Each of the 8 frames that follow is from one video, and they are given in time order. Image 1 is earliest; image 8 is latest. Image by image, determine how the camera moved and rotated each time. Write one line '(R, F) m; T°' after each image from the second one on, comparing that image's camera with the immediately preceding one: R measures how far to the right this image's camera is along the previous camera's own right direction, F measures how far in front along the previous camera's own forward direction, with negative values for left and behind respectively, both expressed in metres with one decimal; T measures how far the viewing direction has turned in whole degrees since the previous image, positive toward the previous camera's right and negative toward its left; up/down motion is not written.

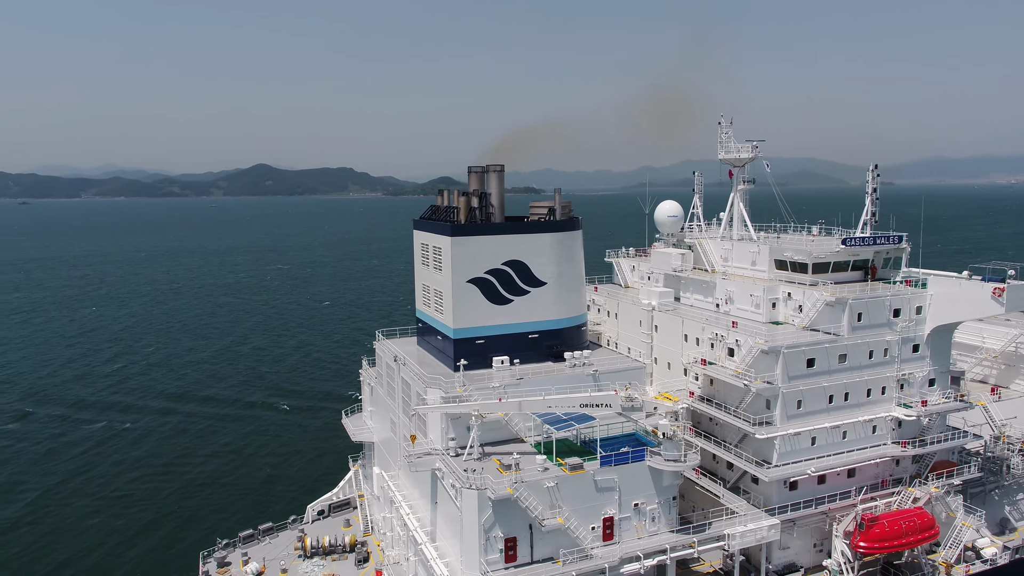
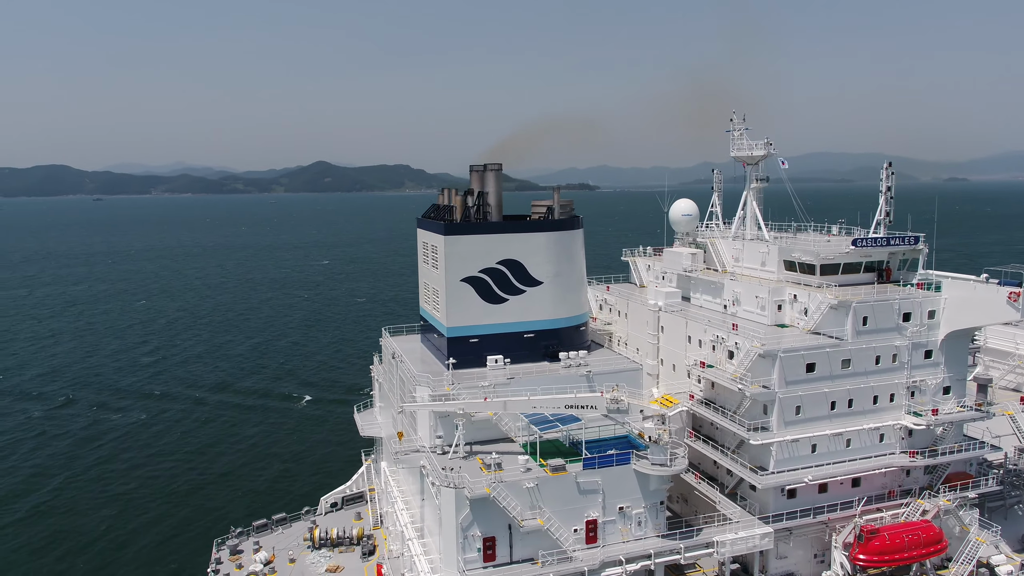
(+2.2, +0.2) m; -4°
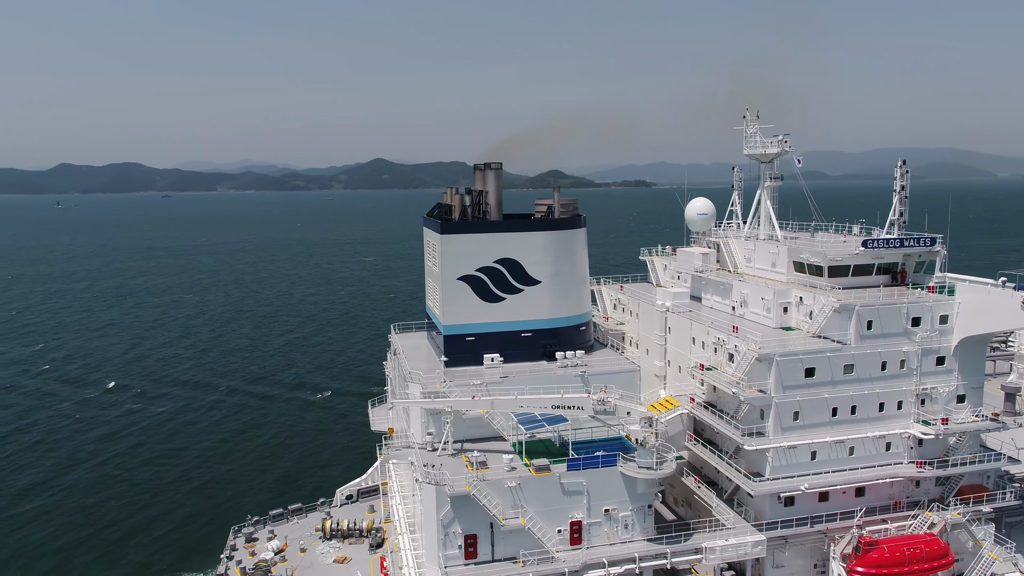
(+2.1, +0.1) m; -4°
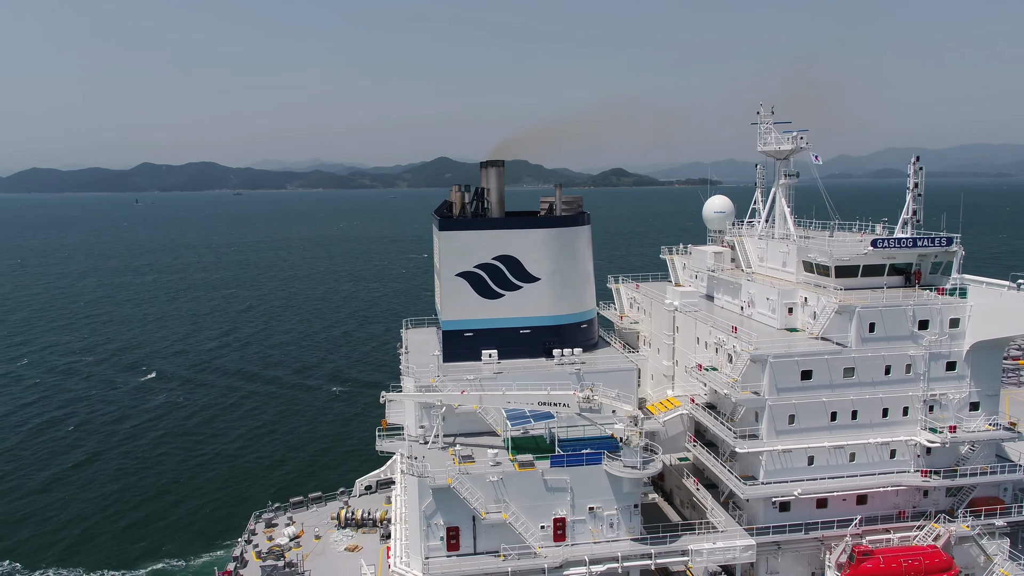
(+2.3, -0.1) m; -5°
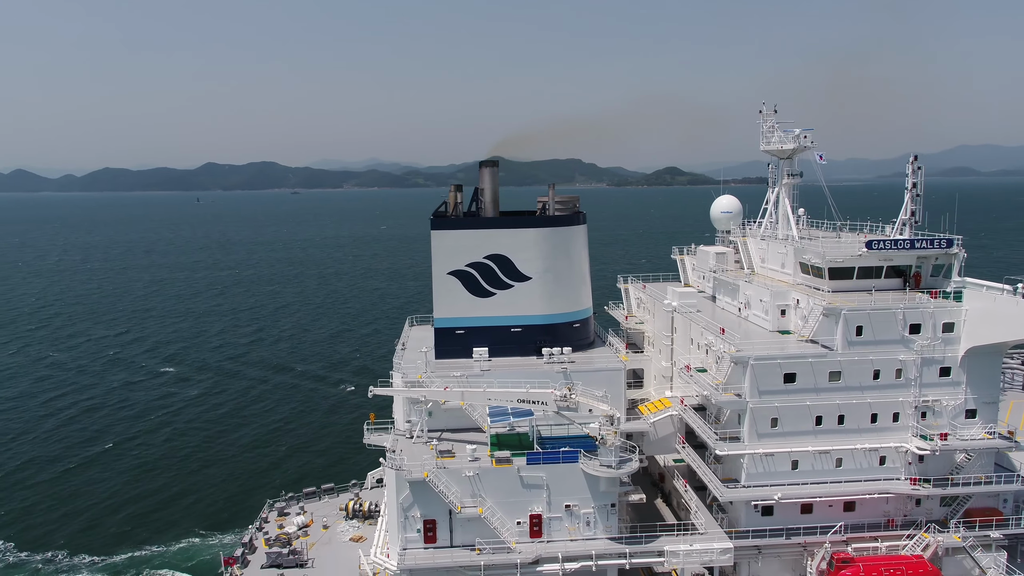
(+2.3, -0.3) m; -4°
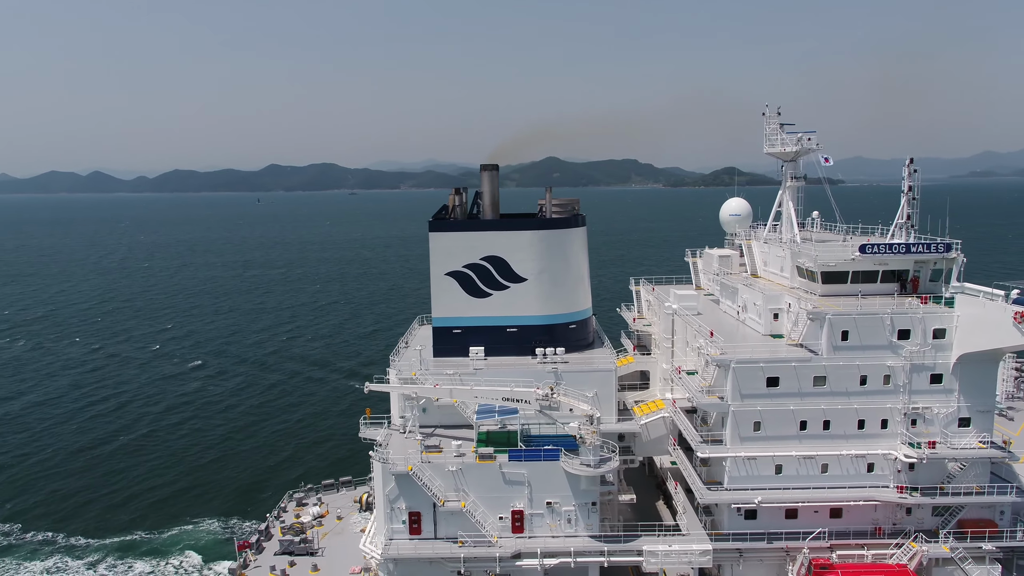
(+2.2, -0.6) m; -4°
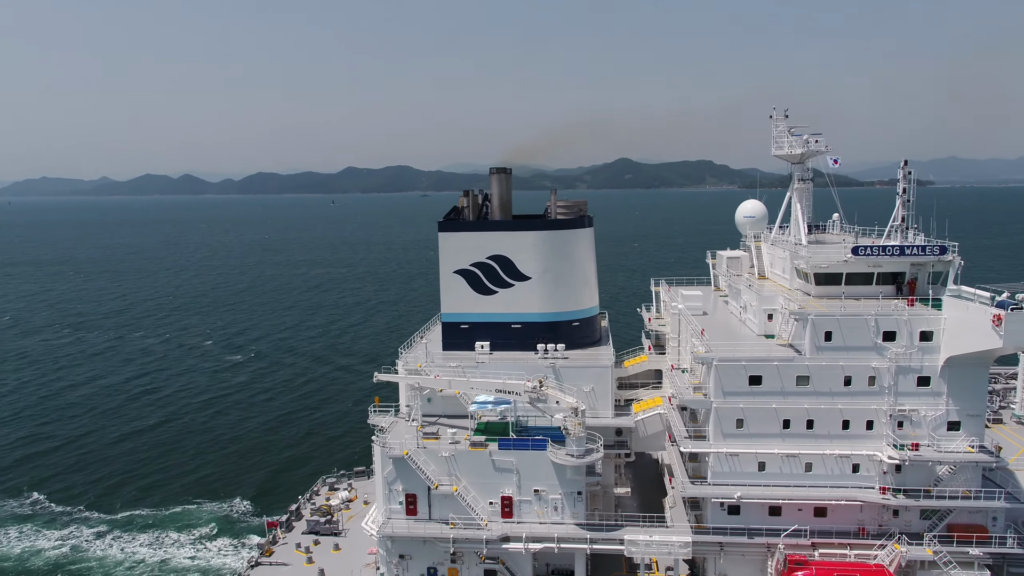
(+2.6, -1.2) m; -5°
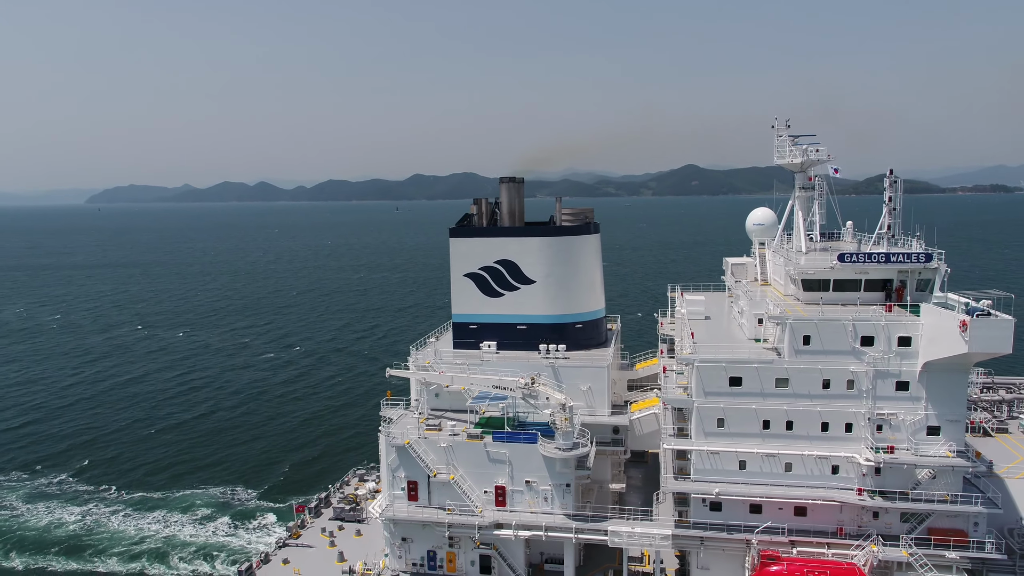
(+2.4, -1.6) m; -5°
